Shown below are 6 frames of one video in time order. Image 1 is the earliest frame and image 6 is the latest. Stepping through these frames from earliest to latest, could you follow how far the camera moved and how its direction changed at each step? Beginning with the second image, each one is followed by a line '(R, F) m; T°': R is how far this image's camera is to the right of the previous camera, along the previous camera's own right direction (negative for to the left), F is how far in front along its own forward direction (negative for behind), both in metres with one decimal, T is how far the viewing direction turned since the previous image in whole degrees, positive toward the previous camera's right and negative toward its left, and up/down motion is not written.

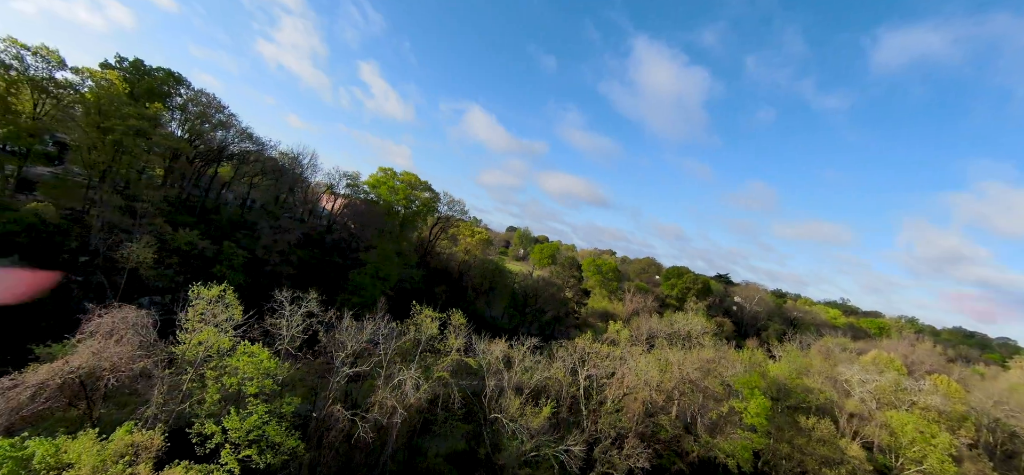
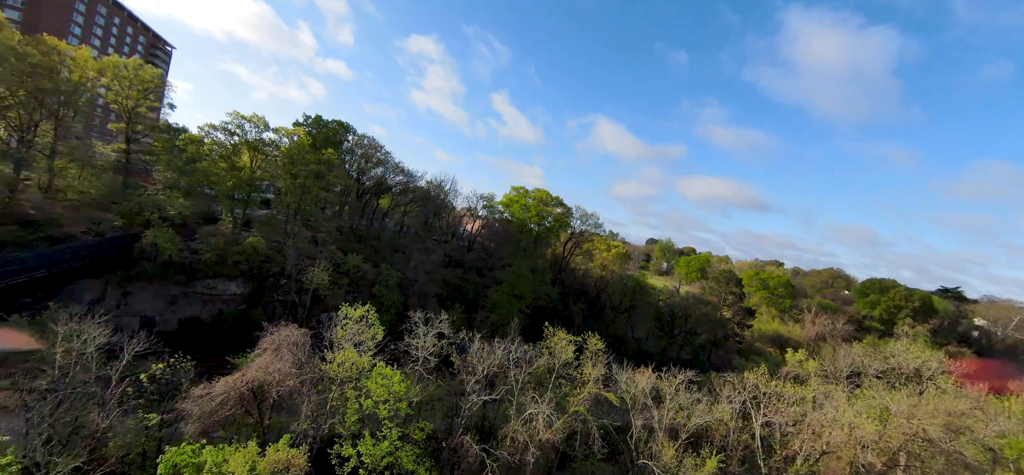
(-0.1, +1.9) m; -19°
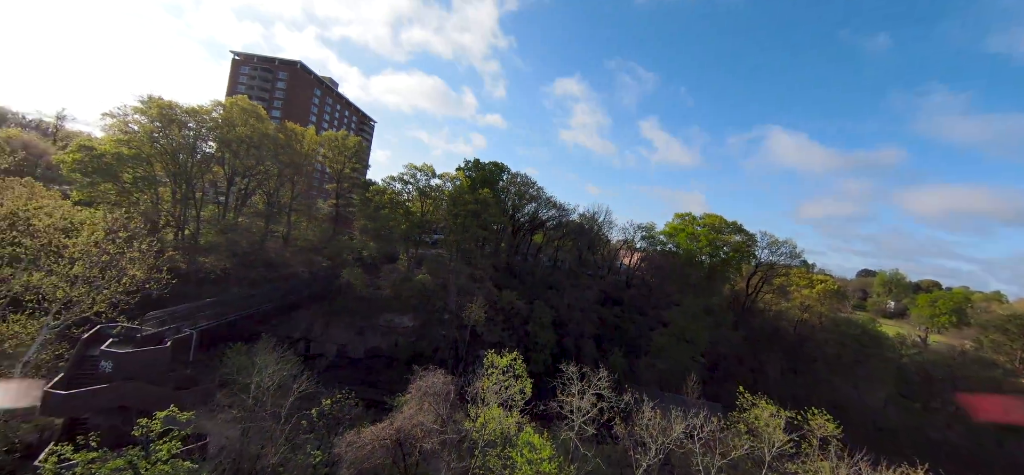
(-0.4, +2.4) m; -21°
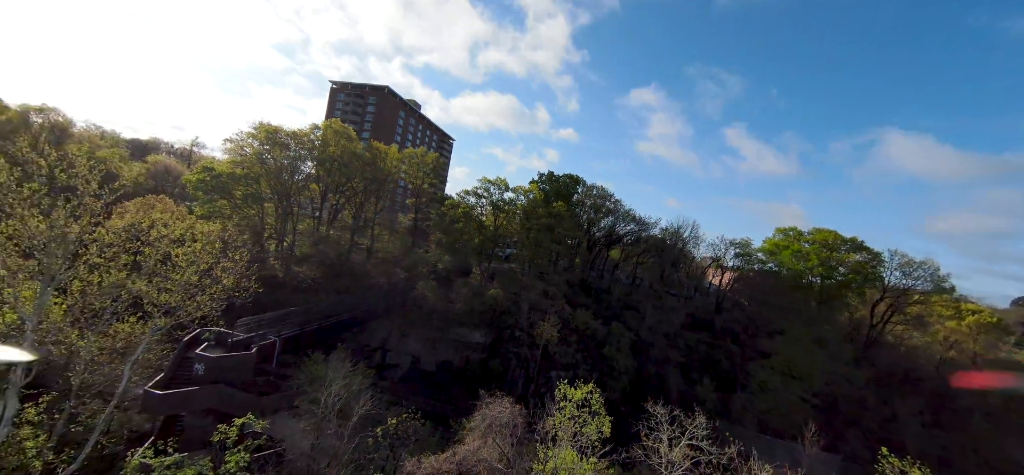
(-0.1, +1.2) m; -10°
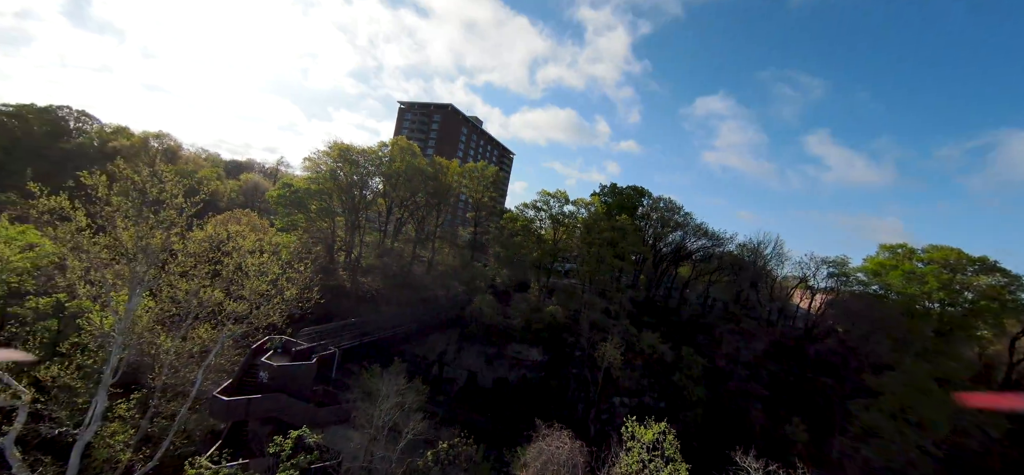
(0.0, +0.9) m; -8°
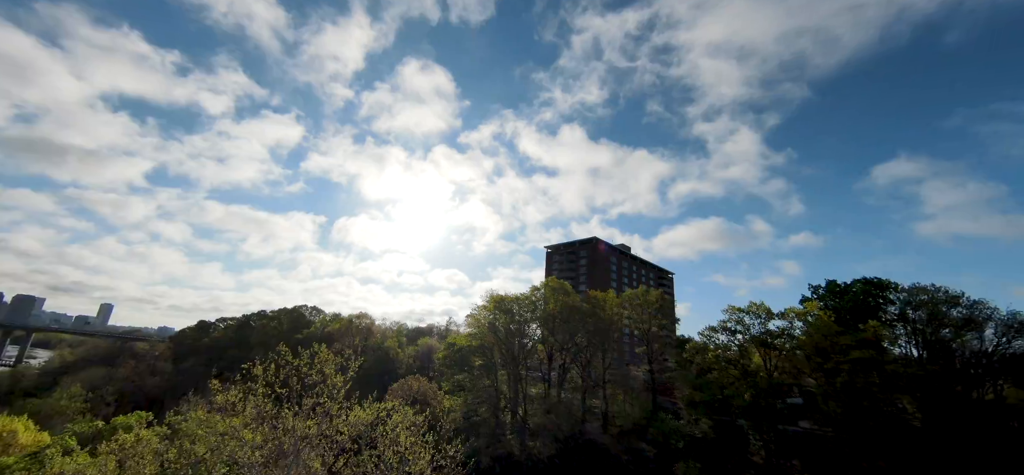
(-0.8, +3.3) m; -20°
